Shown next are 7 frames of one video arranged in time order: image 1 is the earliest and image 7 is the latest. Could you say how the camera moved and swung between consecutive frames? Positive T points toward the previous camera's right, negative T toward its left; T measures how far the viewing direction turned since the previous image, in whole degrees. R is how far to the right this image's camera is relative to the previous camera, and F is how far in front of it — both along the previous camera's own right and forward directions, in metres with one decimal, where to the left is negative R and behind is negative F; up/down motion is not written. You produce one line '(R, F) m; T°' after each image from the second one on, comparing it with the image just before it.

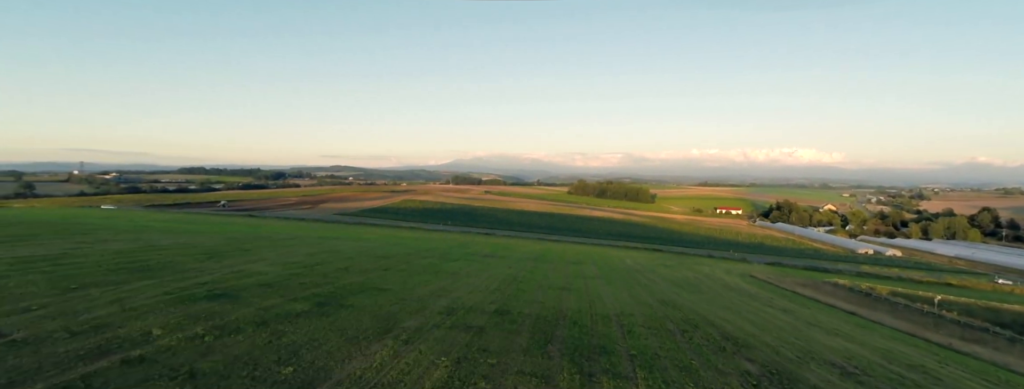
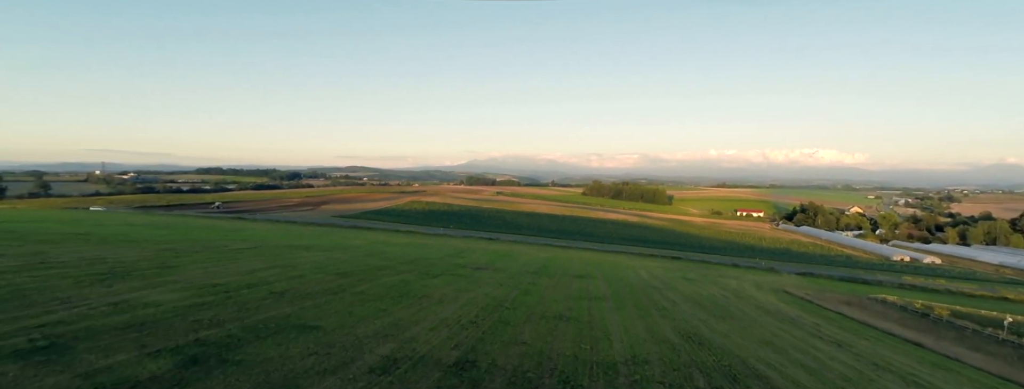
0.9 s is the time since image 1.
(+0.7, +2.6) m; -2°
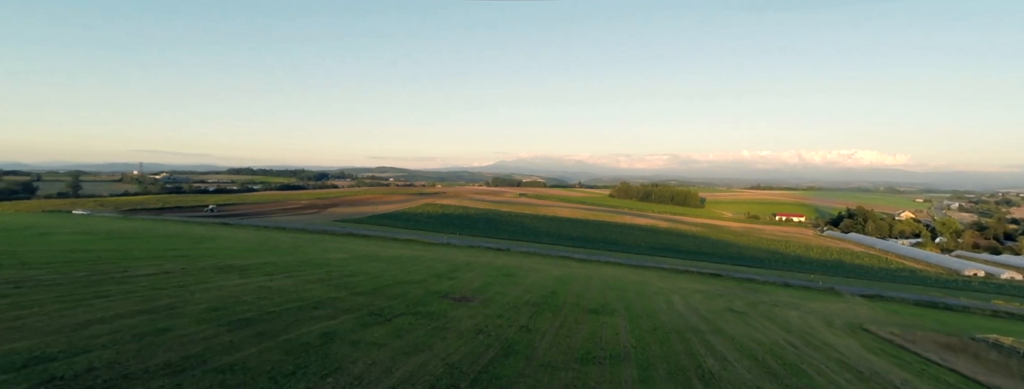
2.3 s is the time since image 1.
(+1.0, +4.0) m; -3°
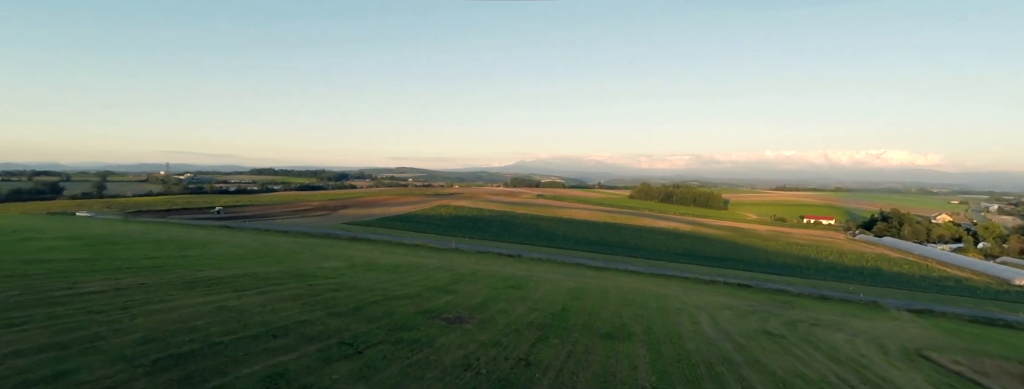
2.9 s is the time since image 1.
(+0.4, +1.7) m; -2°
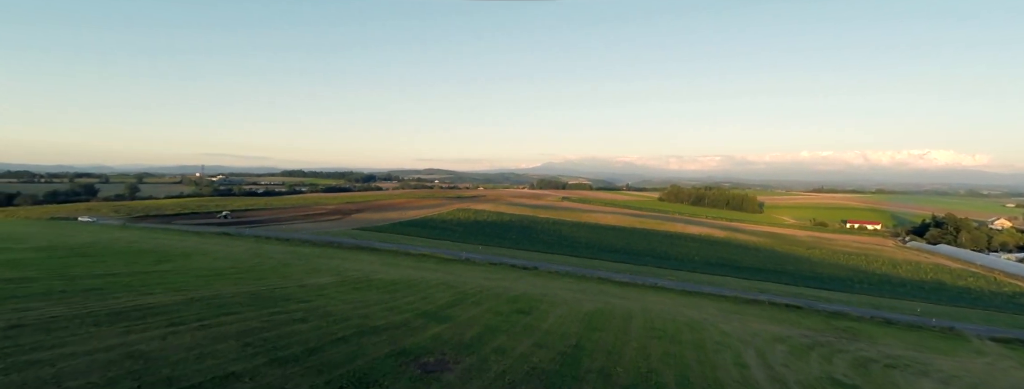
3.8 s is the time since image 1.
(+0.6, +2.5) m; -3°
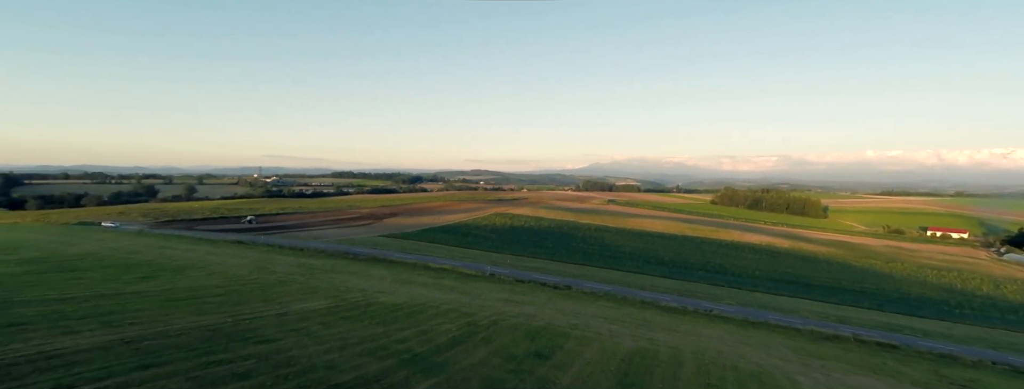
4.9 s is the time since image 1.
(+0.8, +3.0) m; -6°
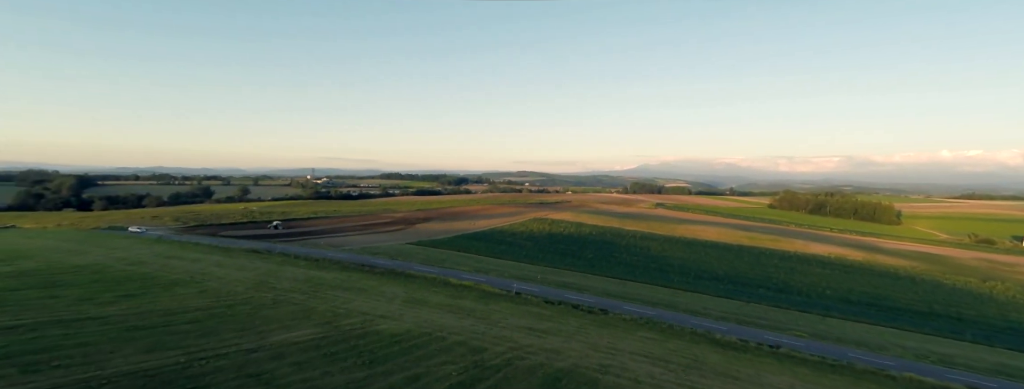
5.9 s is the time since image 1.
(+0.8, +2.7) m; -6°
